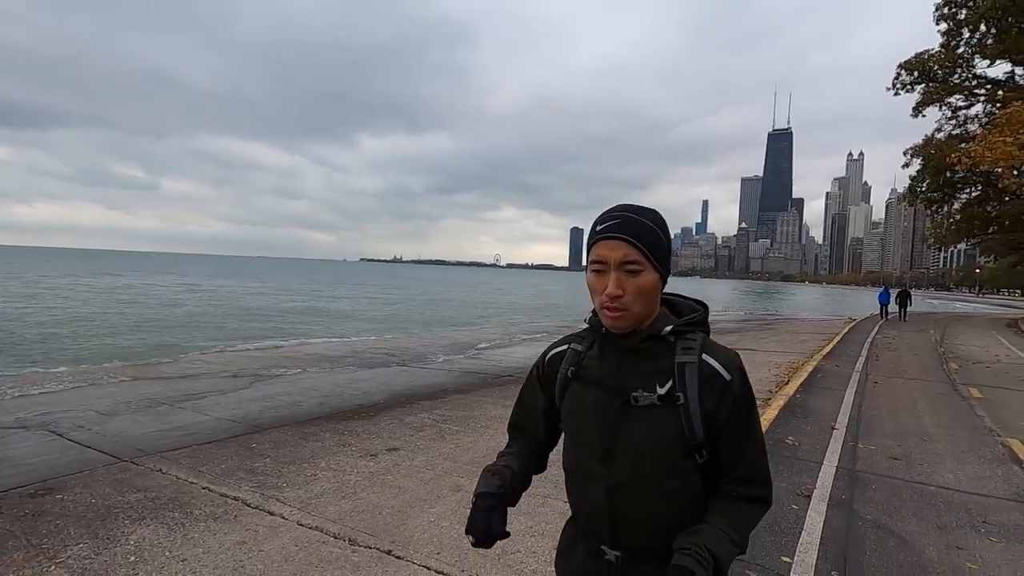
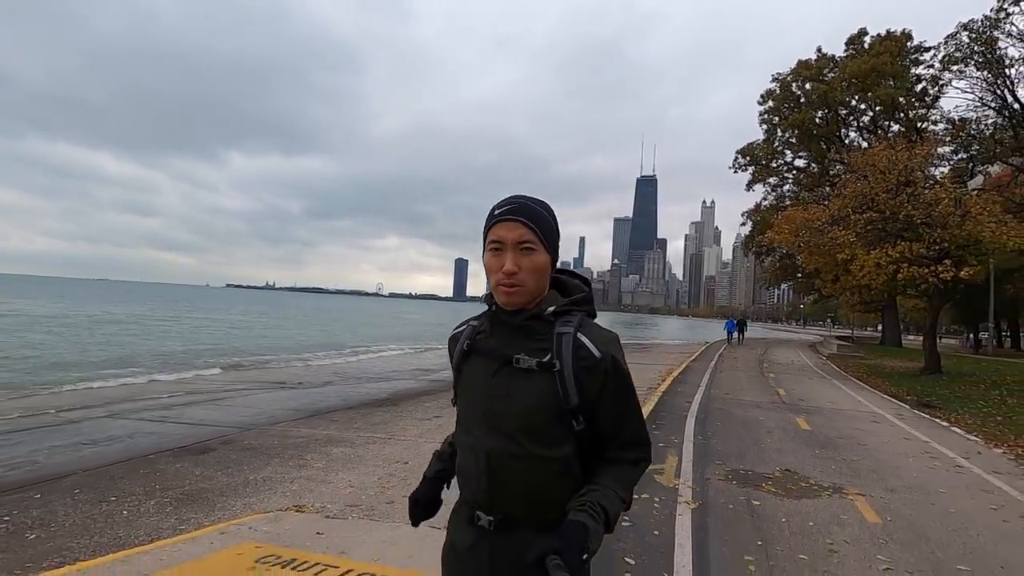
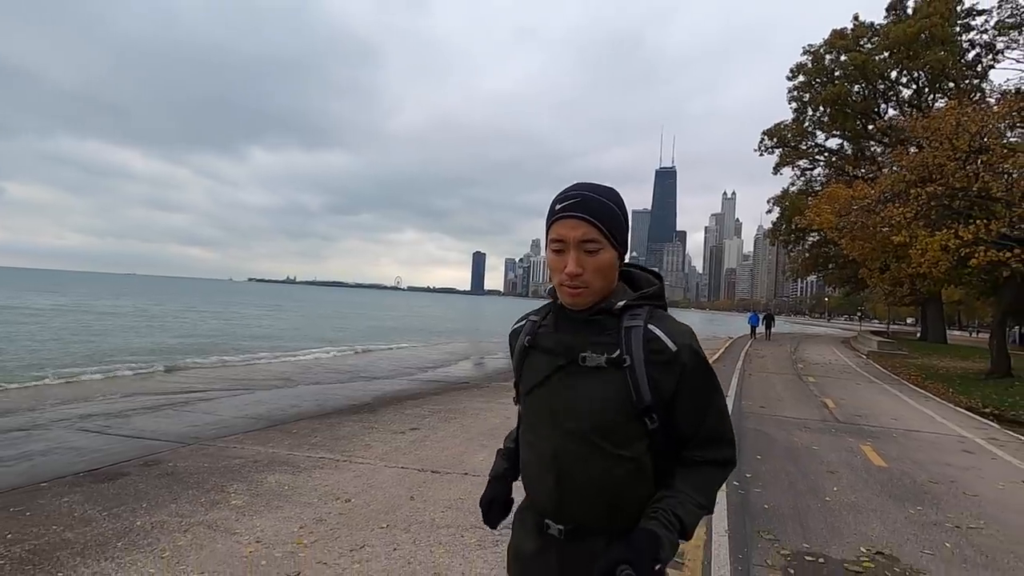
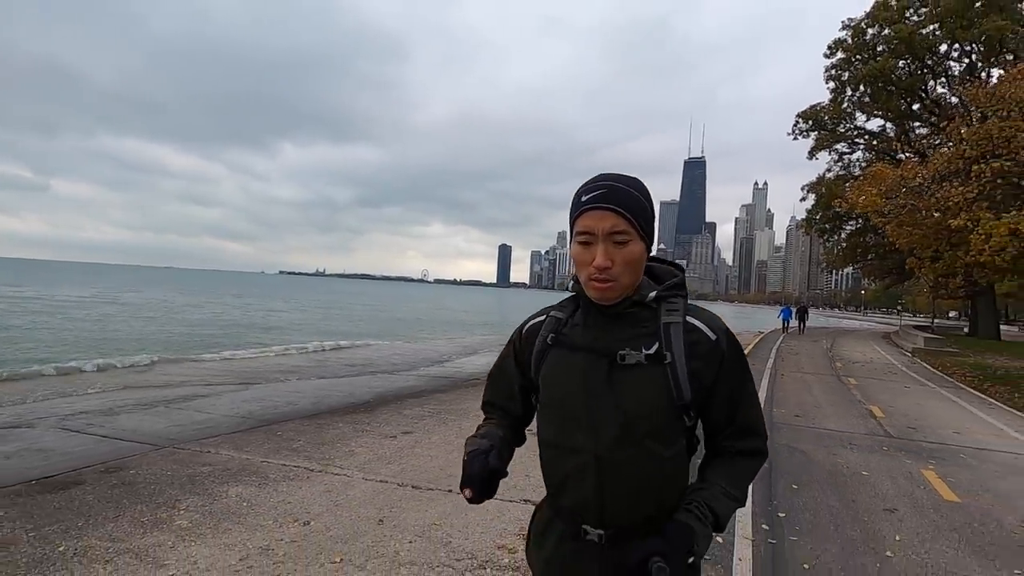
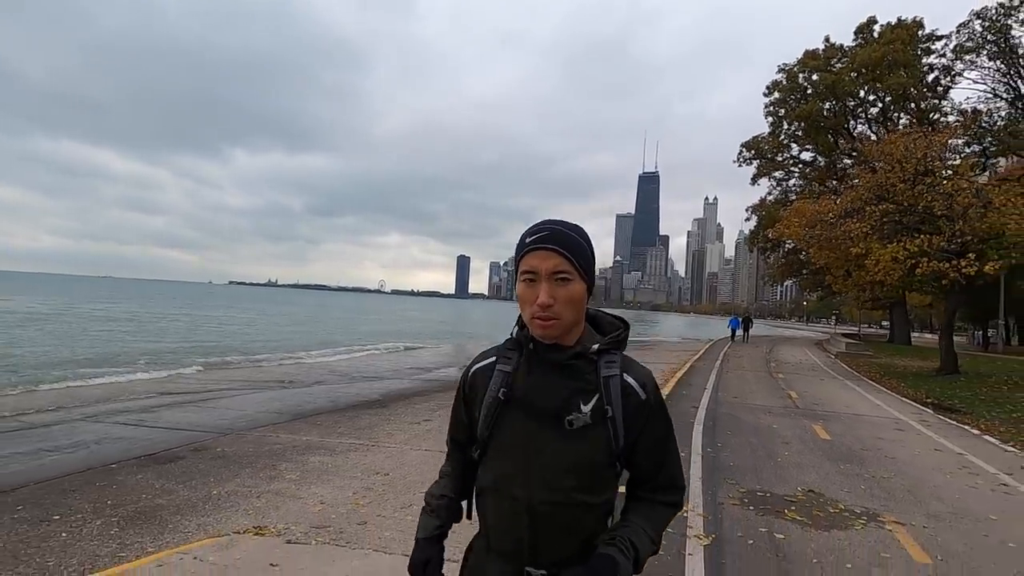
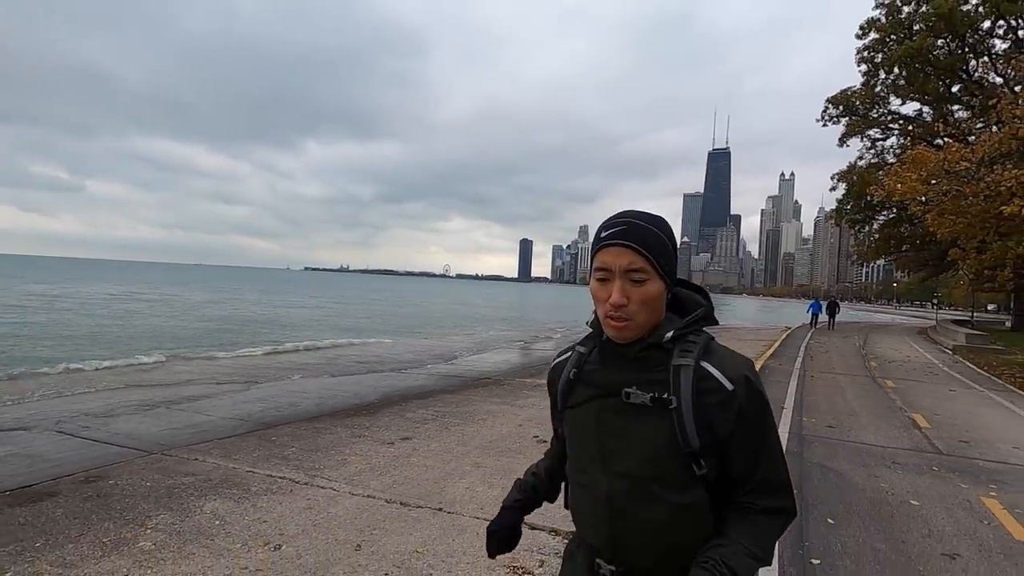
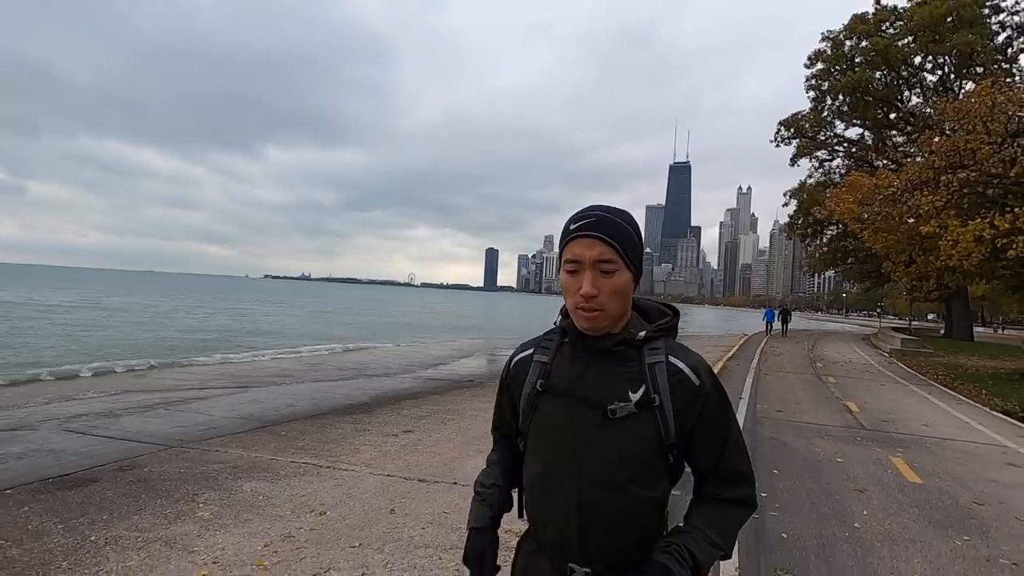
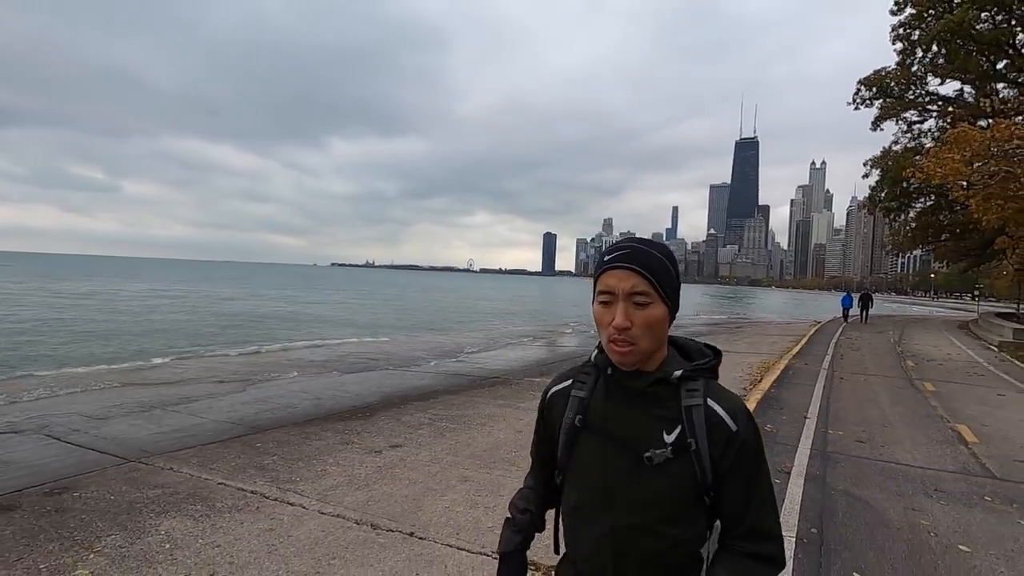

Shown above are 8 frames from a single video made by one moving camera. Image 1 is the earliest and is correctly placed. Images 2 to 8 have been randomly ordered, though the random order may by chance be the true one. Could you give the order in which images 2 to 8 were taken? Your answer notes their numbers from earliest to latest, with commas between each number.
8, 6, 4, 7, 3, 5, 2
